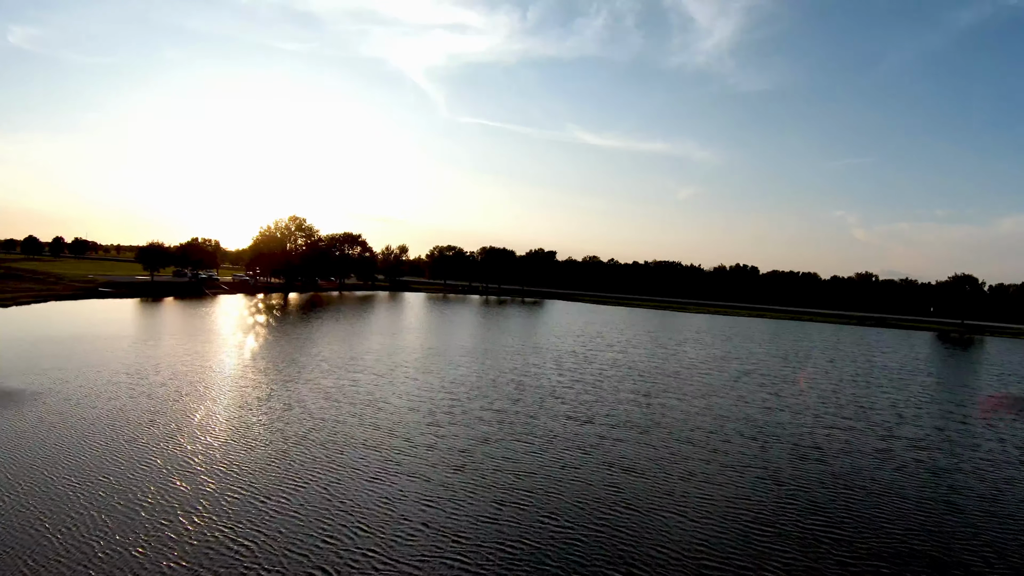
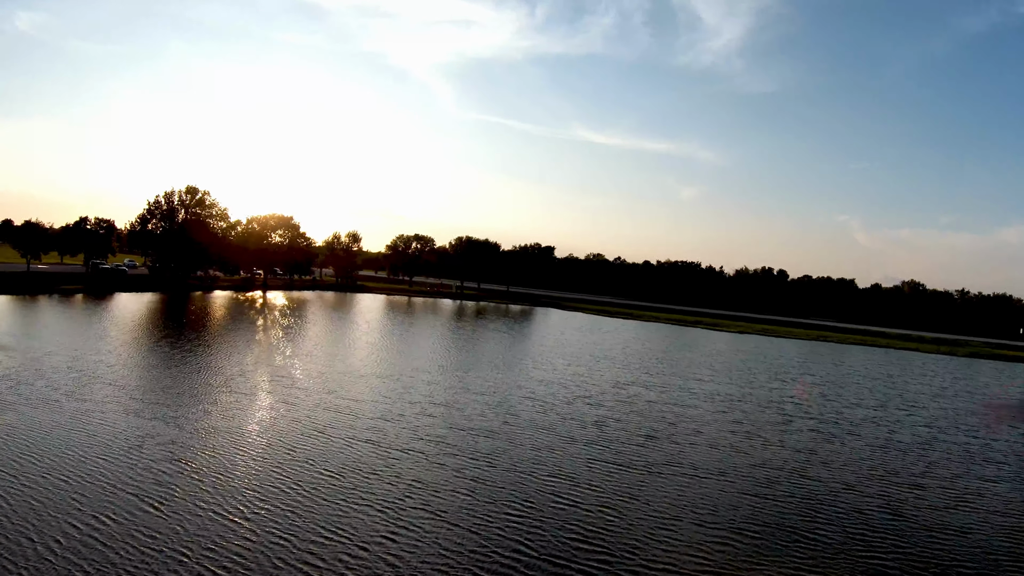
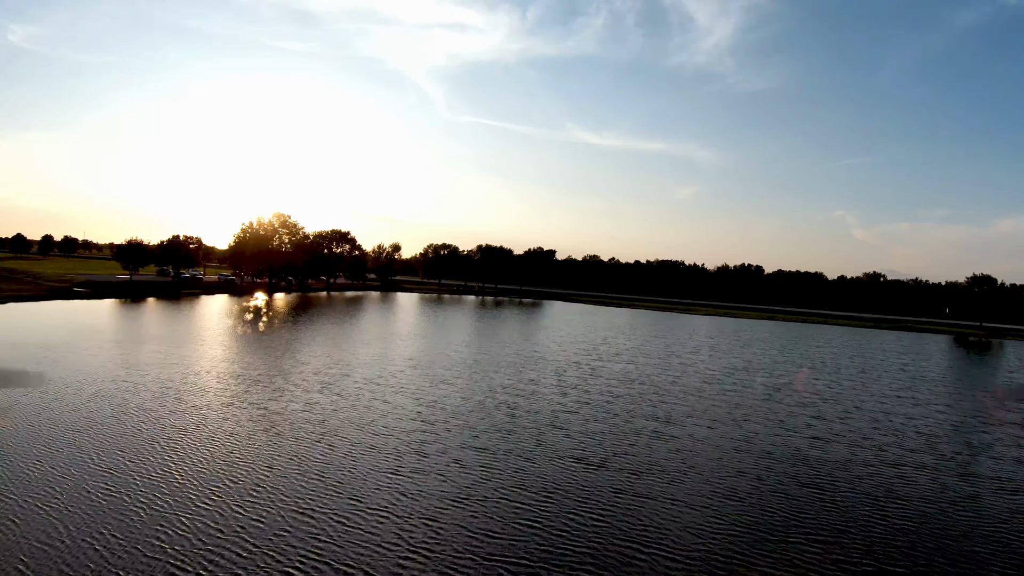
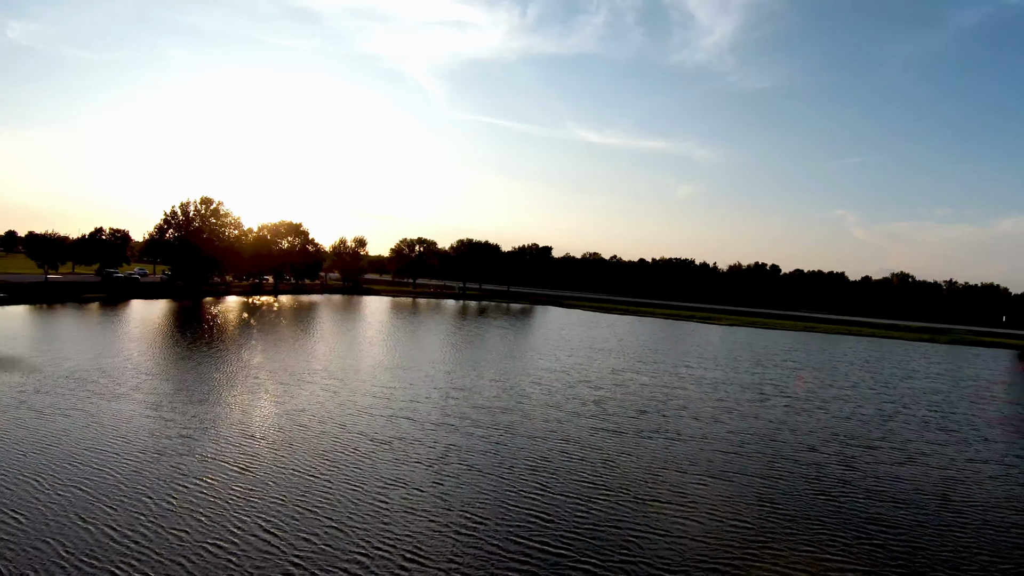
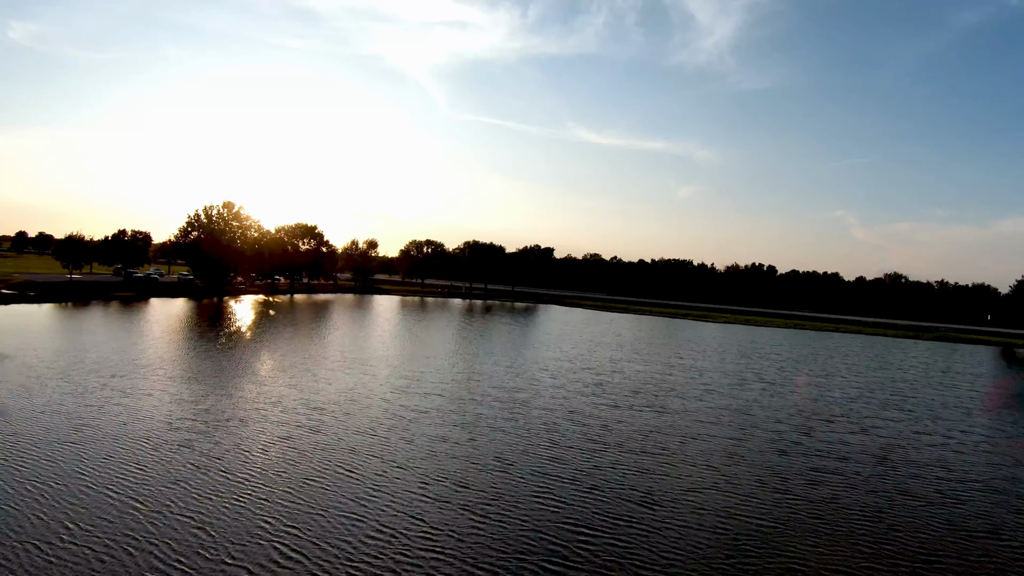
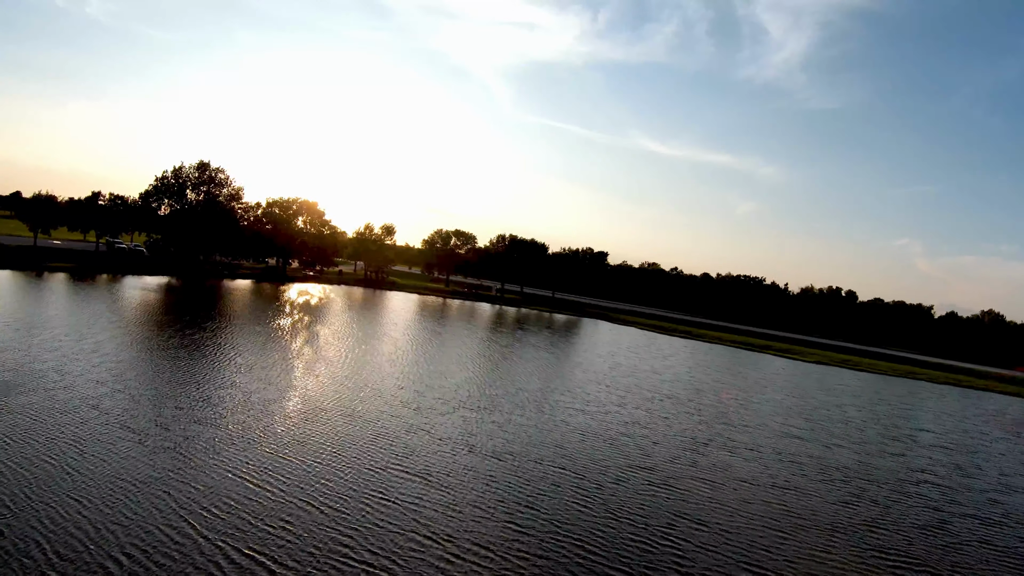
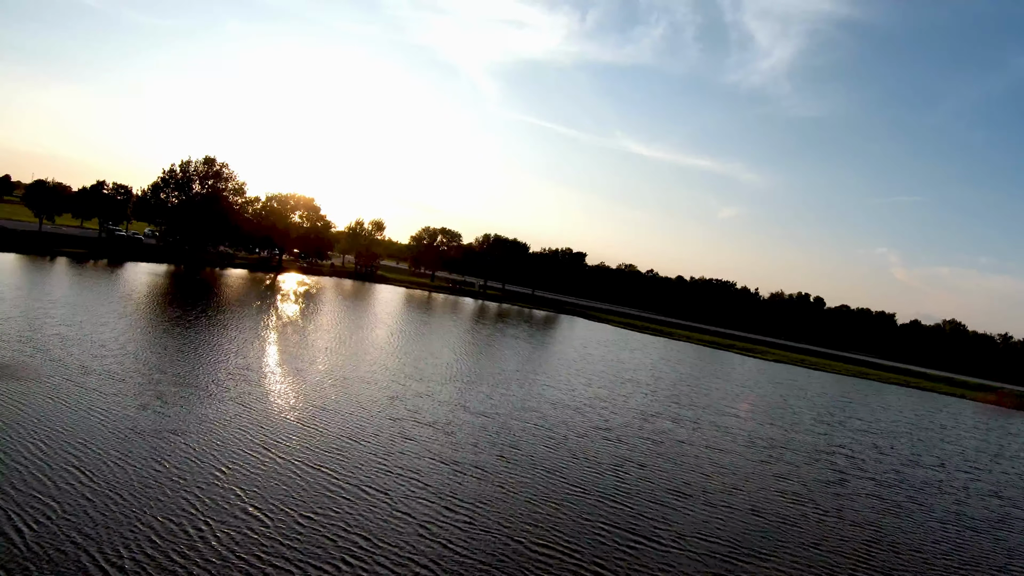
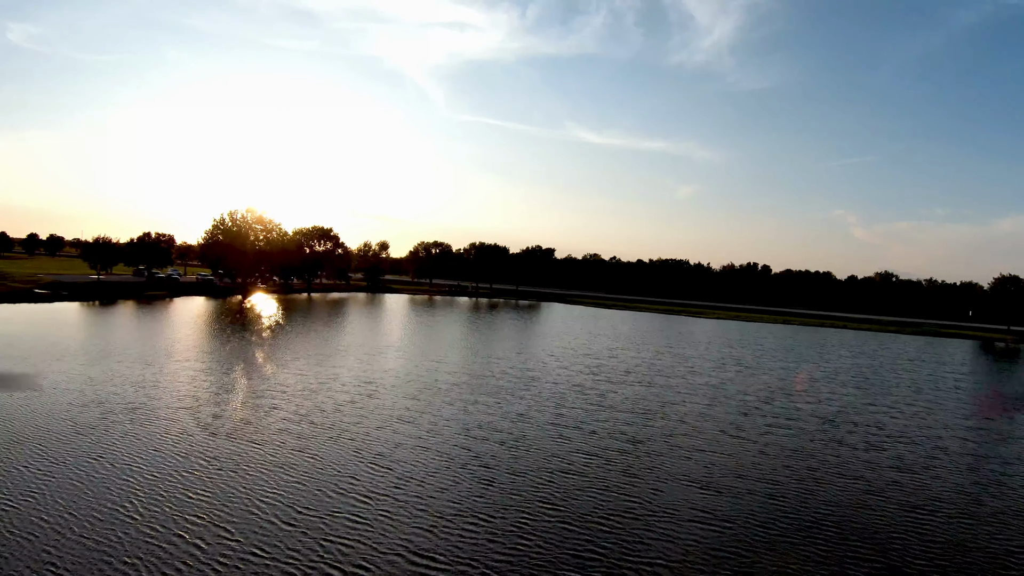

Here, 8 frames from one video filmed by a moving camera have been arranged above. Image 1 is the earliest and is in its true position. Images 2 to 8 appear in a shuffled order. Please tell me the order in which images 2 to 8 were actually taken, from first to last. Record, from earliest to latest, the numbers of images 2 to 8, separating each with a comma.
3, 8, 5, 4, 2, 7, 6
